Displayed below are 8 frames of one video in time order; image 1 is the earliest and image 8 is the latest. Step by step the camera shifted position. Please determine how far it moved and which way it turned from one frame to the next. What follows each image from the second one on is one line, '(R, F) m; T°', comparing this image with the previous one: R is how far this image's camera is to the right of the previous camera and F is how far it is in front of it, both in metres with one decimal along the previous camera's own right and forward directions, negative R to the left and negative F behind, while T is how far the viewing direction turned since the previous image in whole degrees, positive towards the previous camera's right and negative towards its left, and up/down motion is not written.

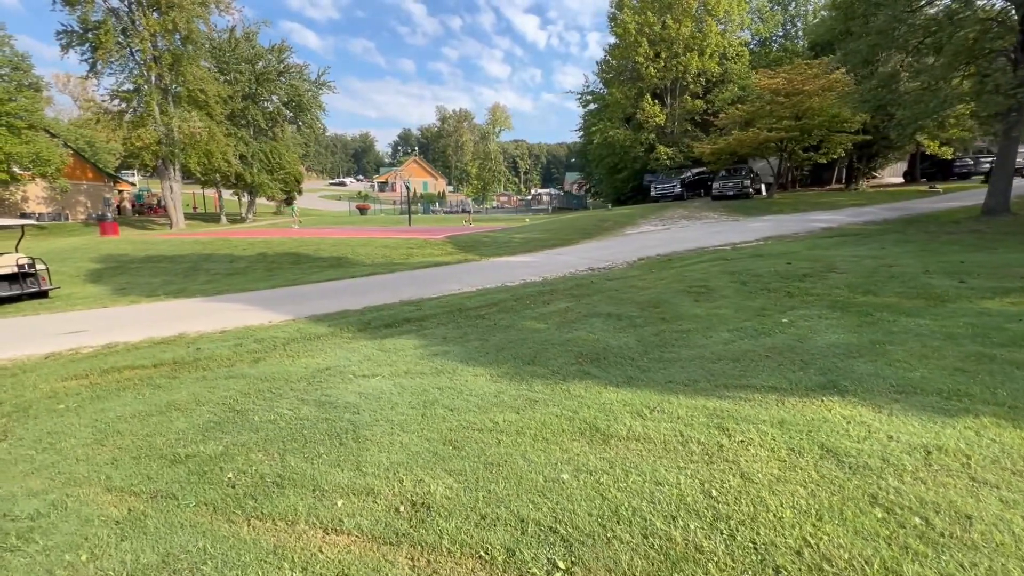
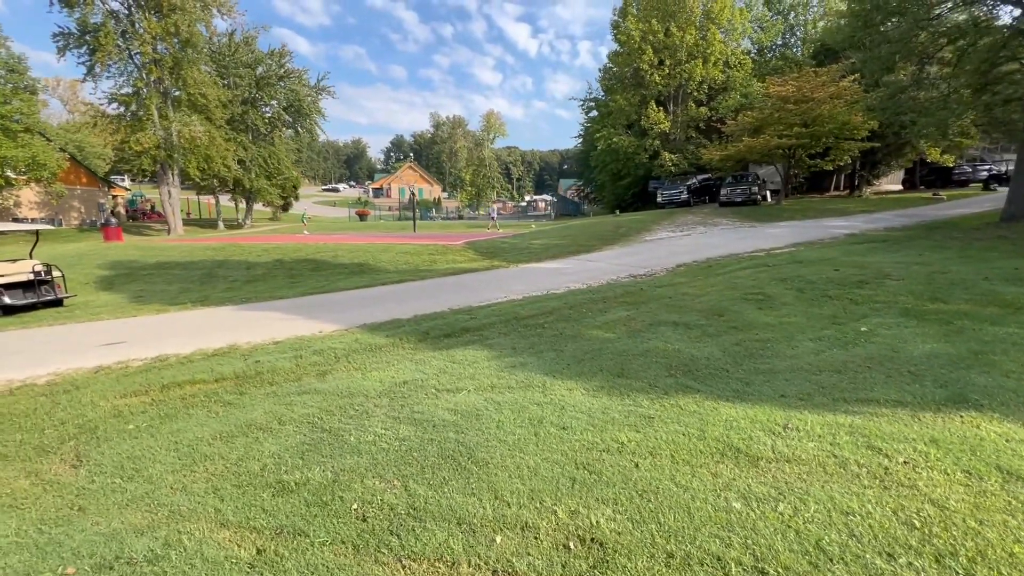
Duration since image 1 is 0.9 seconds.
(-1.2, +0.3) m; +1°
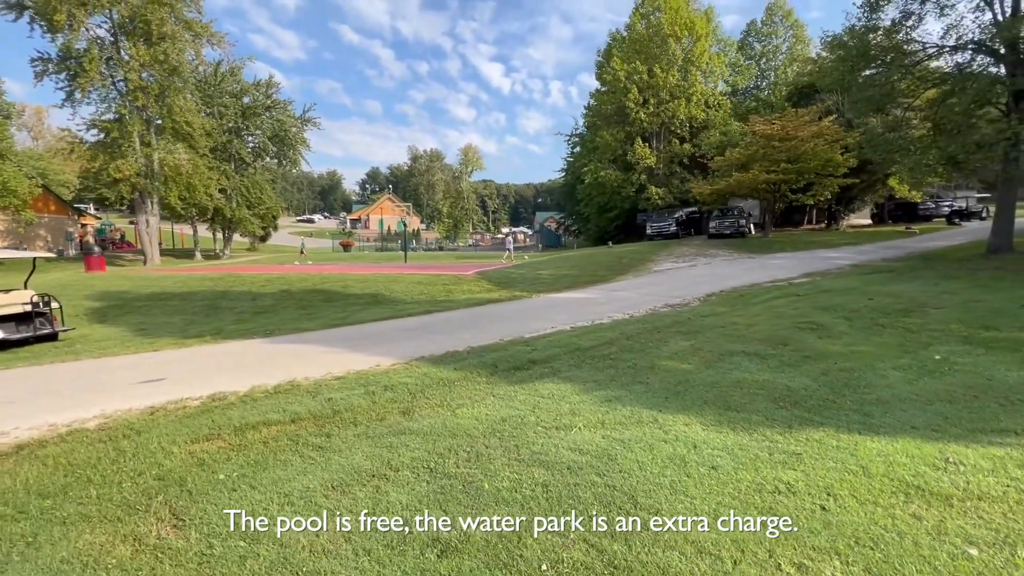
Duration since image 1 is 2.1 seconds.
(-1.5, +0.3) m; +3°
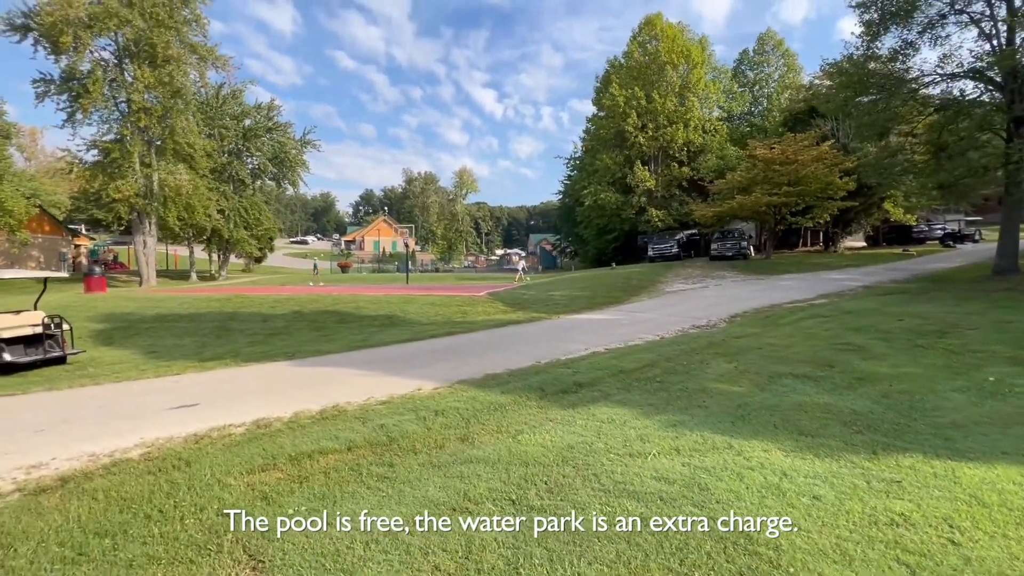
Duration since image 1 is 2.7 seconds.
(-0.8, +0.2) m; +1°
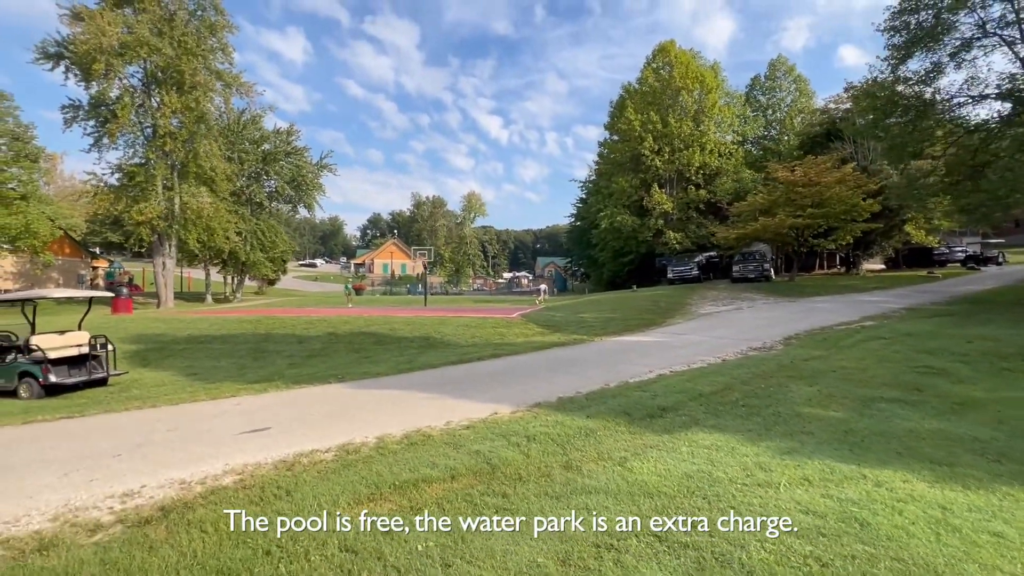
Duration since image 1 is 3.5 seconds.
(-1.1, +0.2) m; -1°
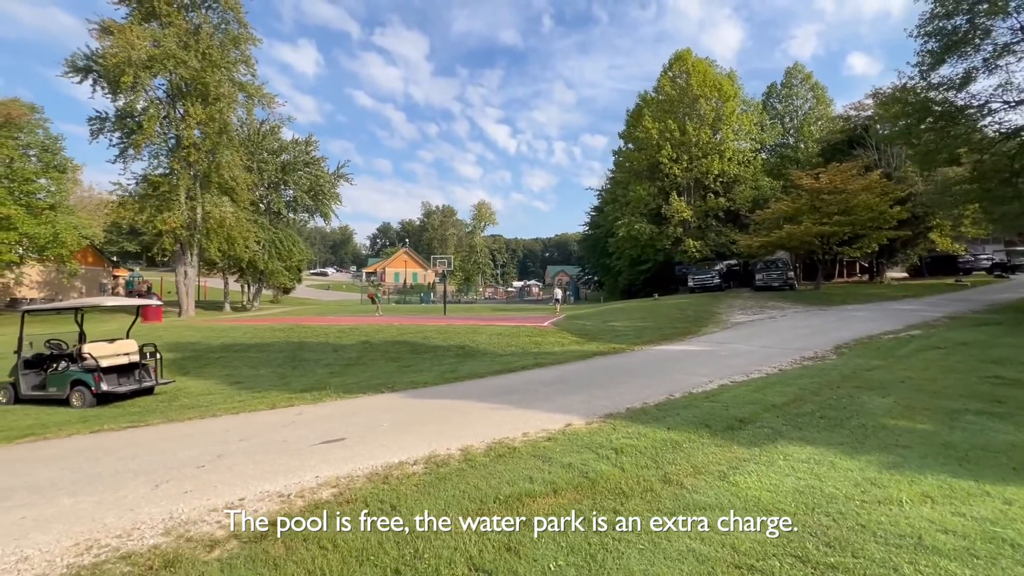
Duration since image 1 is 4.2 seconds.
(-0.9, +0.1) m; -1°
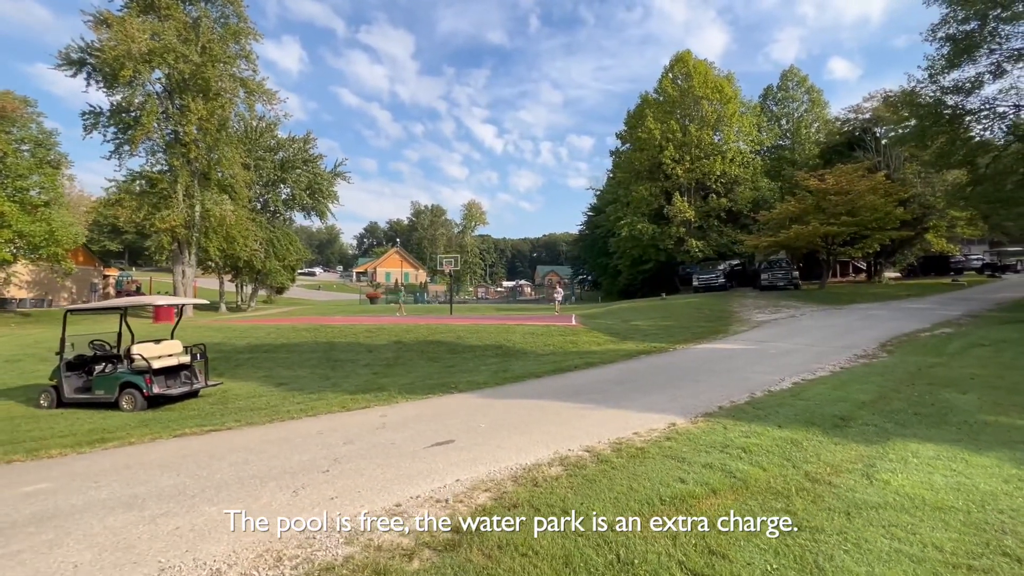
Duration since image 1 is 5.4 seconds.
(-1.6, +0.2) m; +2°
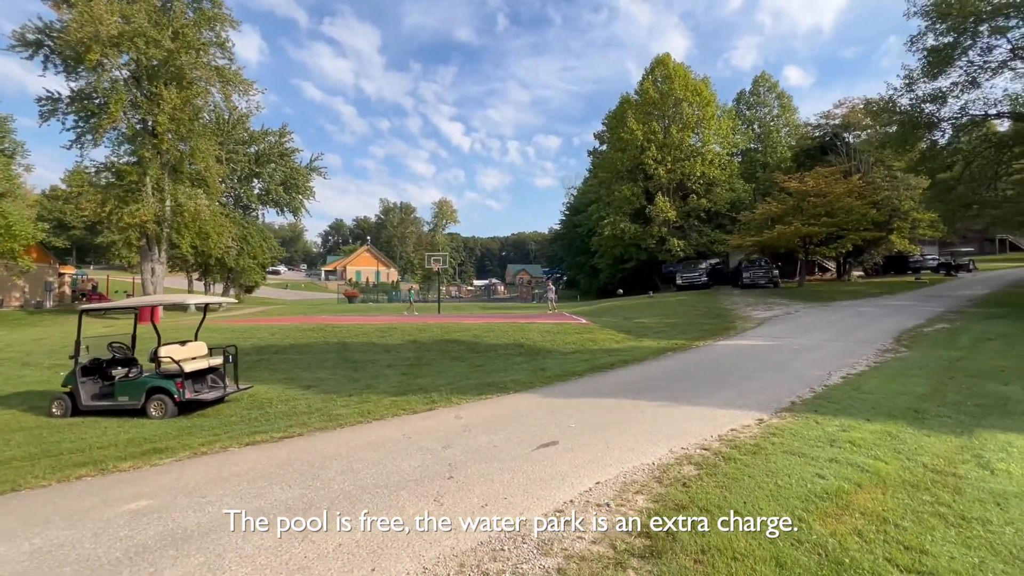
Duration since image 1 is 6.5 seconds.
(-1.6, +0.2) m; +4°
